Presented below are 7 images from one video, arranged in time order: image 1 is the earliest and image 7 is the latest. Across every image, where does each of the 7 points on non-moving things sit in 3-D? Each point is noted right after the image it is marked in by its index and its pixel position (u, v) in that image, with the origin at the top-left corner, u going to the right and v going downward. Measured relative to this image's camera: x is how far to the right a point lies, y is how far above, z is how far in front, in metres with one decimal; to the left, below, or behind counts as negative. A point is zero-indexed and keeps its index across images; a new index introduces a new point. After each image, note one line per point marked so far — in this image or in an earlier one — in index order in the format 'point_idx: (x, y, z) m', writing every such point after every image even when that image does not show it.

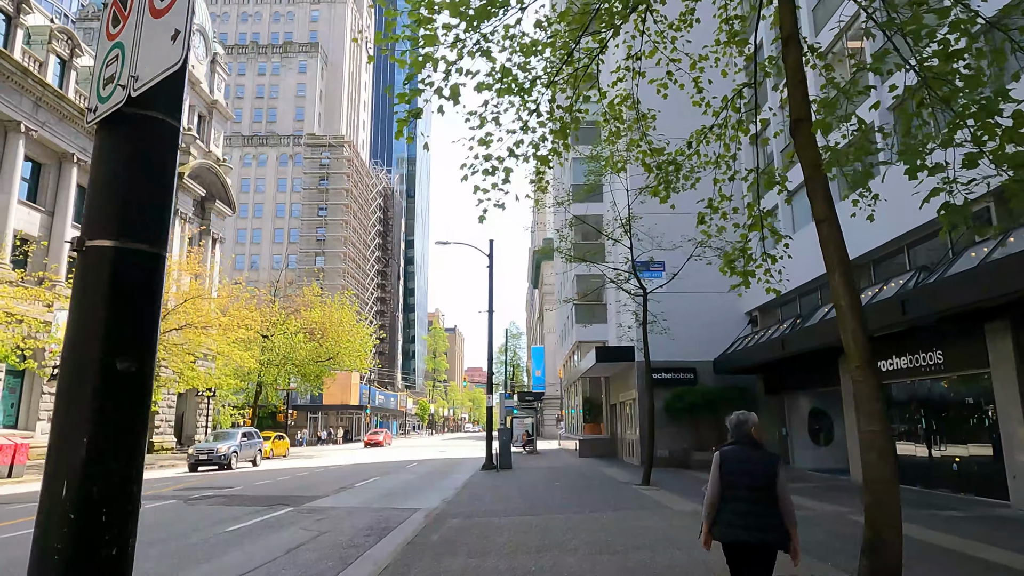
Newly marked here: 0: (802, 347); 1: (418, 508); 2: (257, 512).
0: (+7.5, -1.6, +17.5) m
1: (-2.0, -4.7, +14.0) m
2: (-5.1, -4.5, +13.4) m
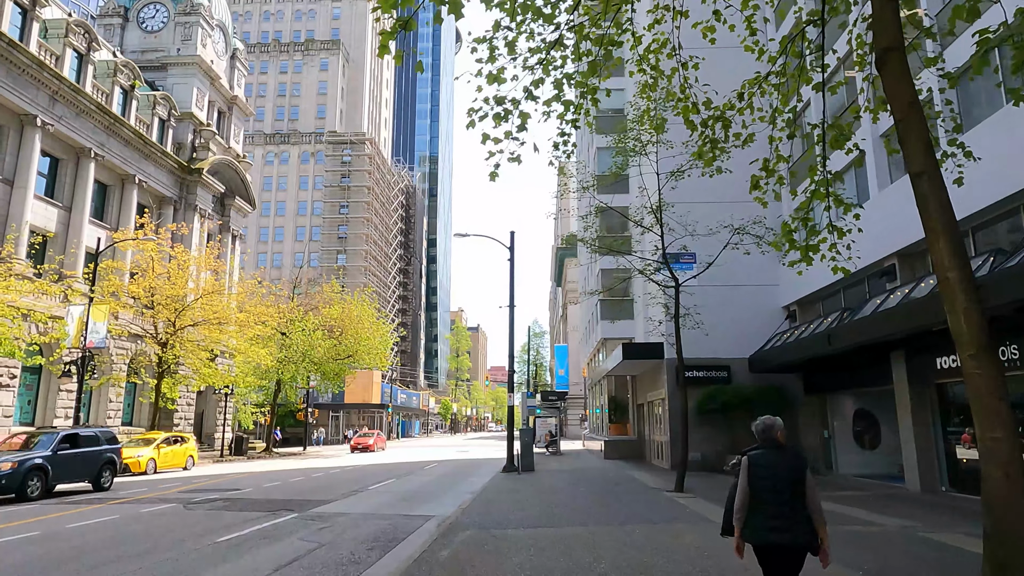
0: (+8.1, -1.3, +16.1) m
1: (-1.6, -4.5, +12.9) m
2: (-4.7, -4.3, +12.4) m
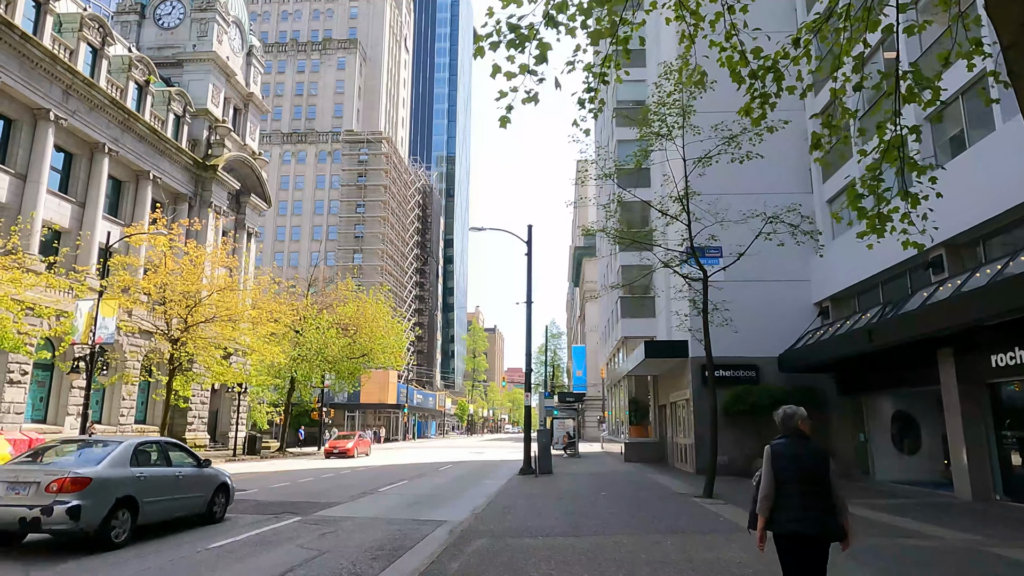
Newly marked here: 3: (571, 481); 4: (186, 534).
0: (+8.5, -1.2, +15.0) m
1: (-1.2, -4.3, +12.1) m
2: (-4.4, -4.1, +11.7) m
3: (+1.7, -5.5, +18.9) m
4: (-5.2, -4.0, +10.7) m
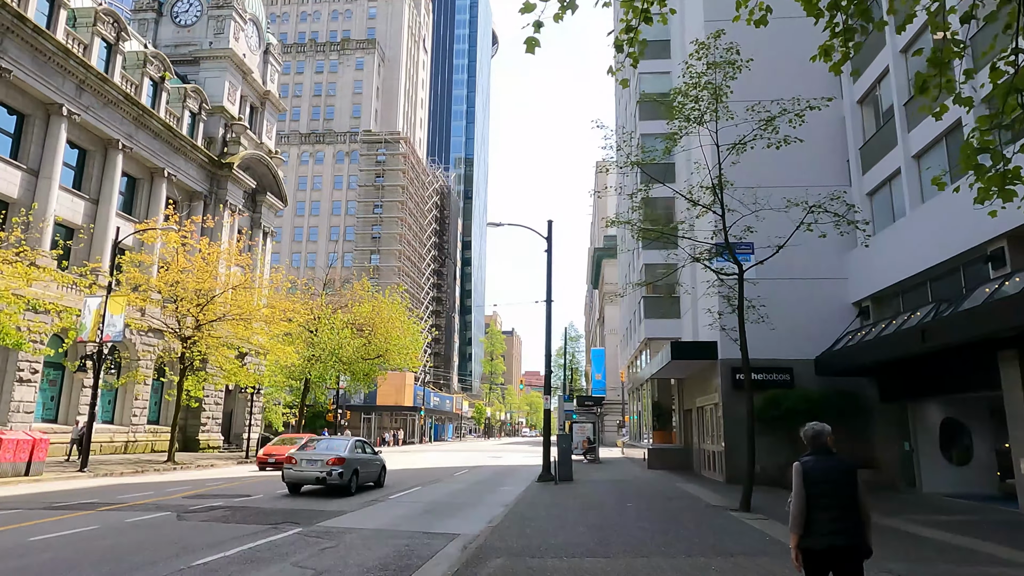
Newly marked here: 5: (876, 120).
0: (+8.9, -1.1, +13.7) m
1: (-0.9, -4.1, +11.1) m
2: (-4.1, -4.0, +10.7) m
3: (+2.2, -5.4, +17.8) m
4: (-5.0, -3.8, +9.8) m
5: (+10.7, +4.9, +19.5) m
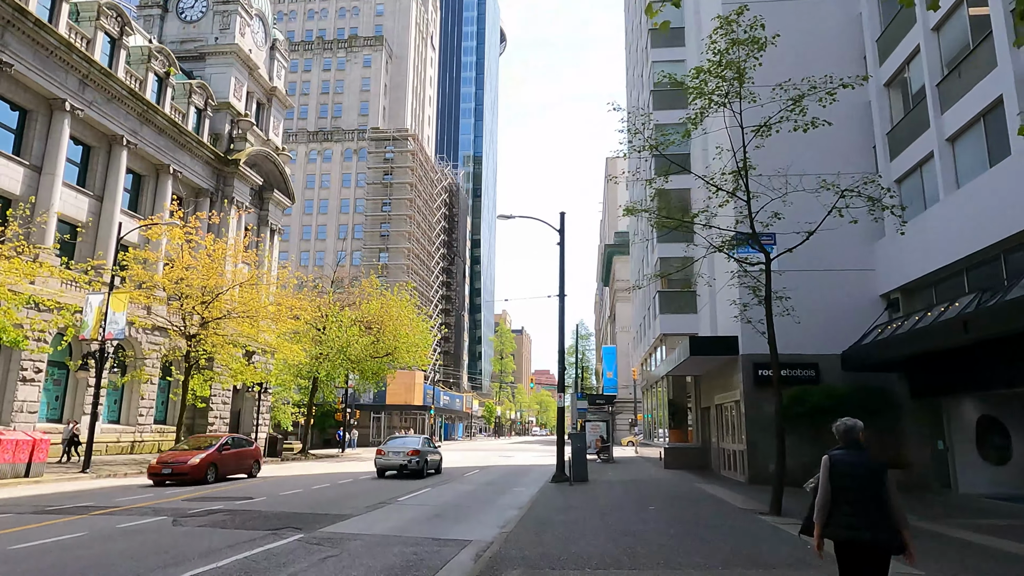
0: (+9.1, -0.8, +12.9) m
1: (-0.7, -4.0, +10.3) m
2: (-3.9, -3.8, +10.0) m
3: (+2.5, -5.2, +17.0) m
4: (-4.7, -3.7, +9.1) m
5: (+11.0, +5.2, +18.6) m
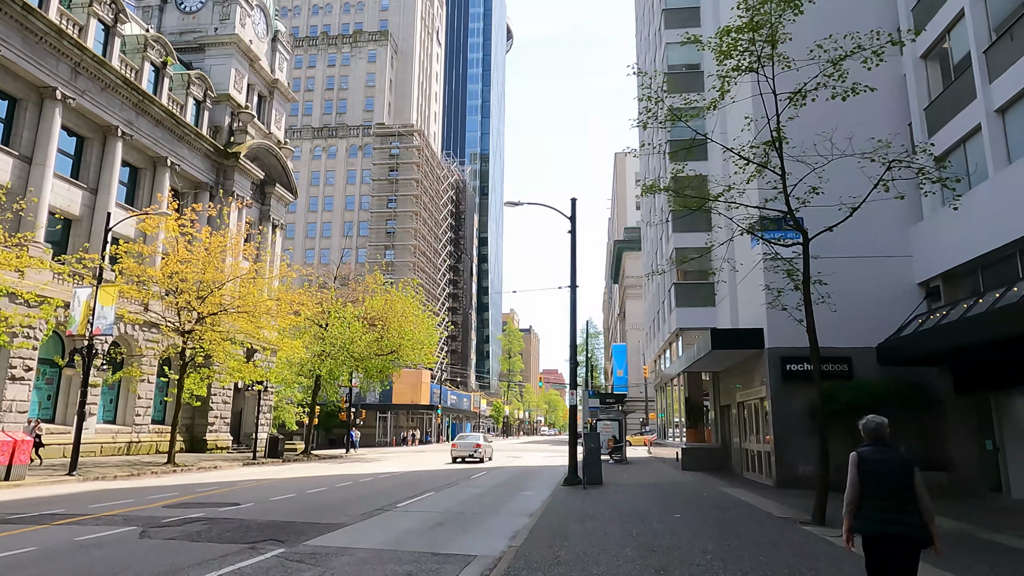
0: (+9.3, -0.5, +11.5) m
1: (-0.5, -3.7, +9.1) m
2: (-3.7, -3.5, +8.8) m
3: (+2.7, -4.9, +15.7) m
4: (-4.6, -3.4, +7.9) m
5: (+11.2, +5.5, +17.1) m
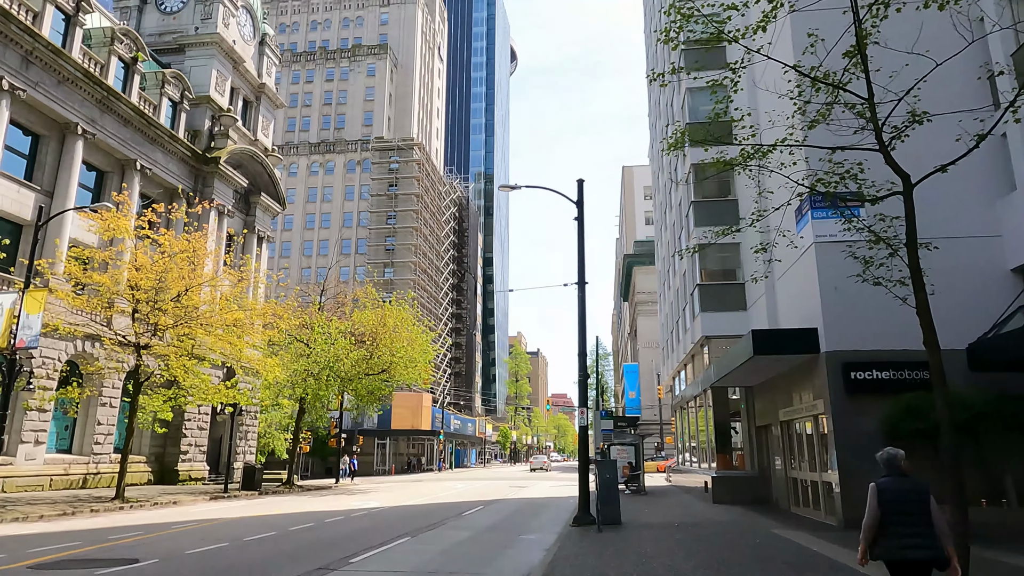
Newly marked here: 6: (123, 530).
0: (+9.1, 0.0, +7.9) m
1: (-0.7, -3.2, +5.5) m
2: (-3.9, -3.1, +5.3) m
3: (+2.6, -4.6, +12.0) m
4: (-4.8, -2.9, +4.4) m
5: (+11.0, +5.8, +13.8) m
6: (-8.8, -5.5, +15.0) m
